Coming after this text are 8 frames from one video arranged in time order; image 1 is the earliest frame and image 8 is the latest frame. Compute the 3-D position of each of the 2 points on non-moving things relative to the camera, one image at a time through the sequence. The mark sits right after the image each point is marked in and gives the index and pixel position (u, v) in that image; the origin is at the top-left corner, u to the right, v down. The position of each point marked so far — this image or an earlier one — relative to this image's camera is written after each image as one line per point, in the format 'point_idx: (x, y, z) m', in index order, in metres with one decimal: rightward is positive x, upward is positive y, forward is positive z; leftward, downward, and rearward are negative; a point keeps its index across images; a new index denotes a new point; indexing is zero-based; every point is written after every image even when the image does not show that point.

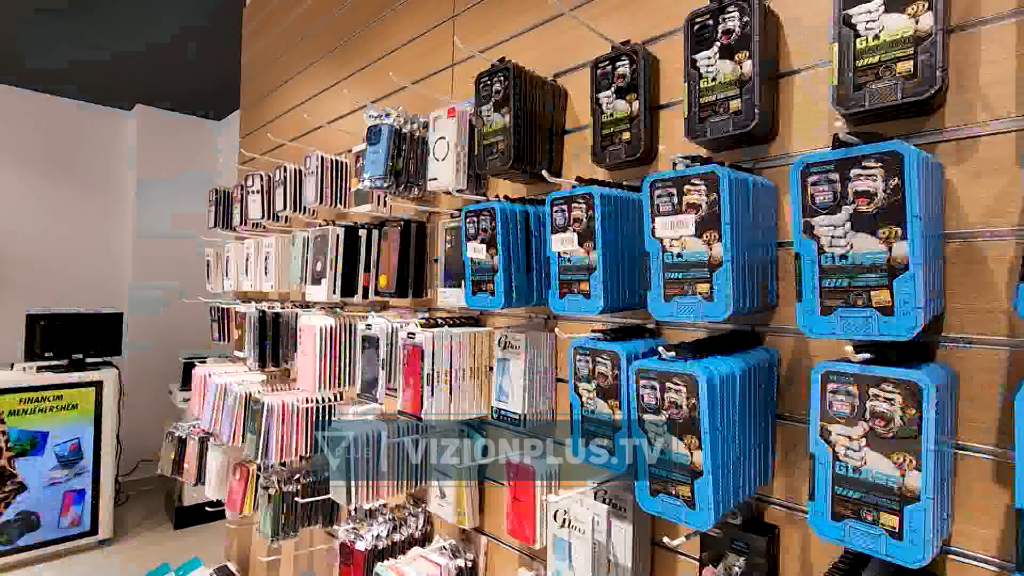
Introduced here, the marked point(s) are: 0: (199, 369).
0: (-2.0, -0.5, +3.0) m
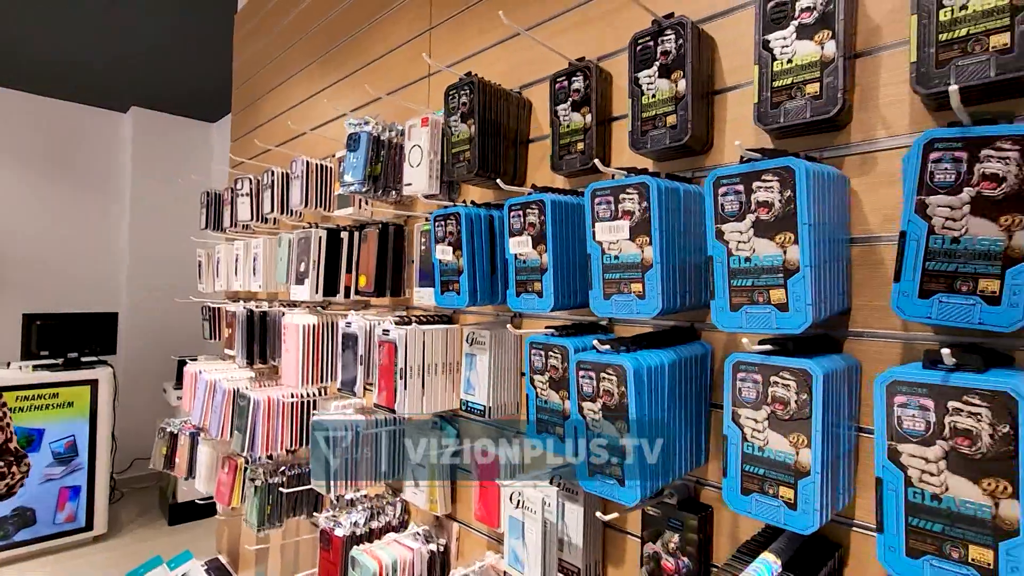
0: (-2.1, -0.5, +3.1) m
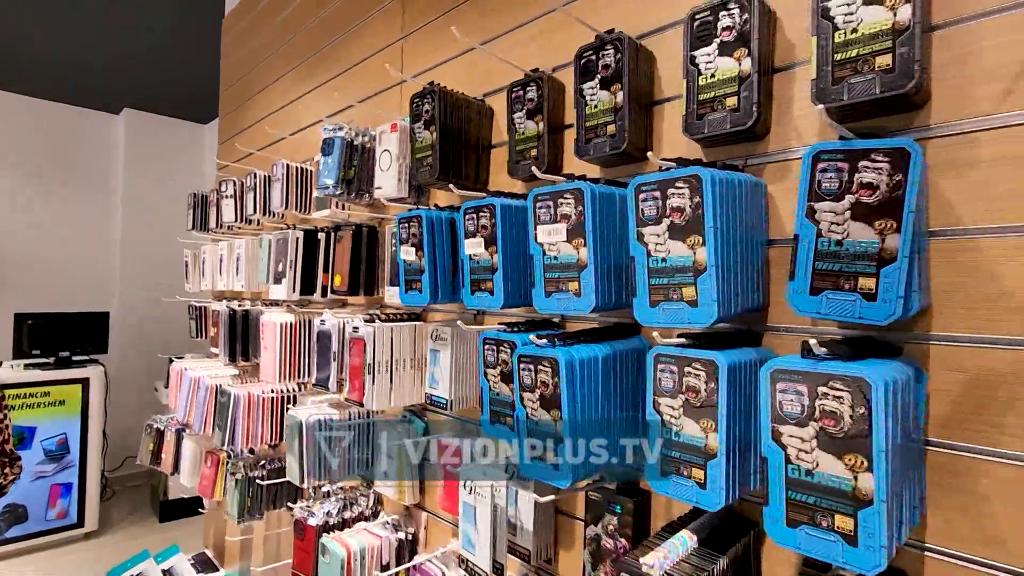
0: (-2.2, -0.5, +3.1) m
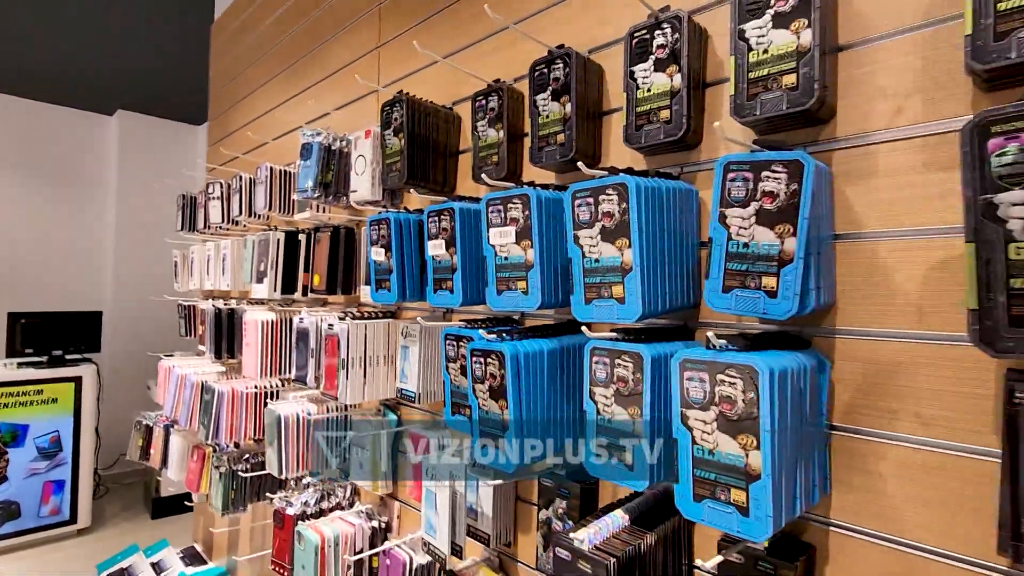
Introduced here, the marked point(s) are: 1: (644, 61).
0: (-2.4, -0.5, +3.2) m
1: (+0.3, +0.6, +1.2) m
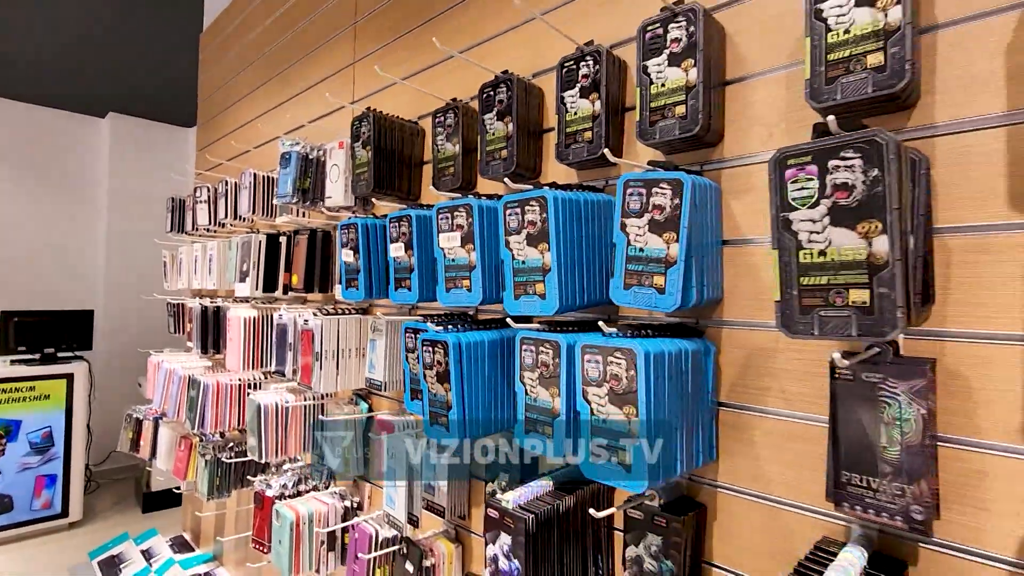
0: (-2.6, -0.5, +3.4) m
1: (+0.2, +0.6, +1.4) m
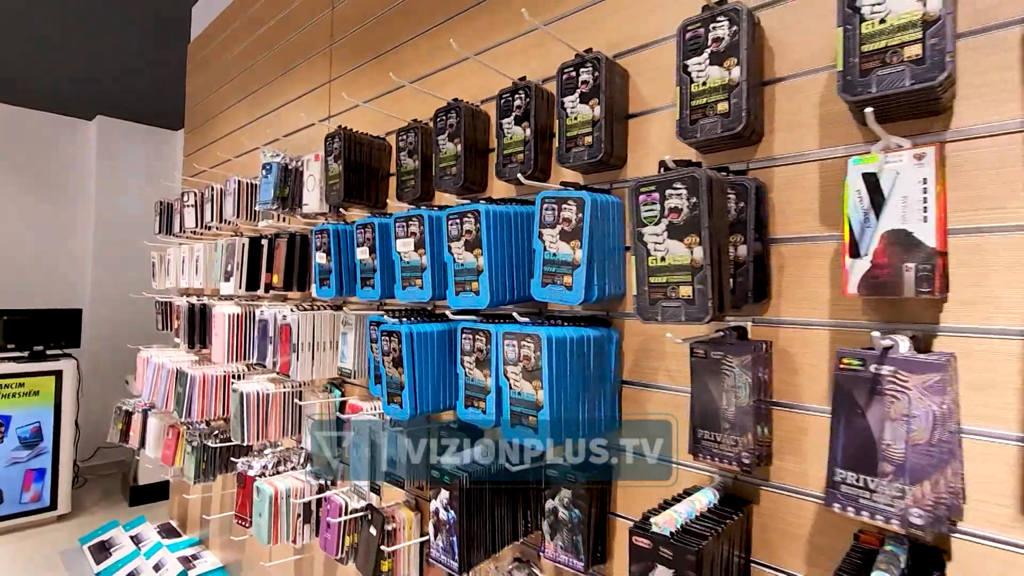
0: (-2.8, -0.5, +3.6) m
1: (0.0, +0.6, +1.7) m
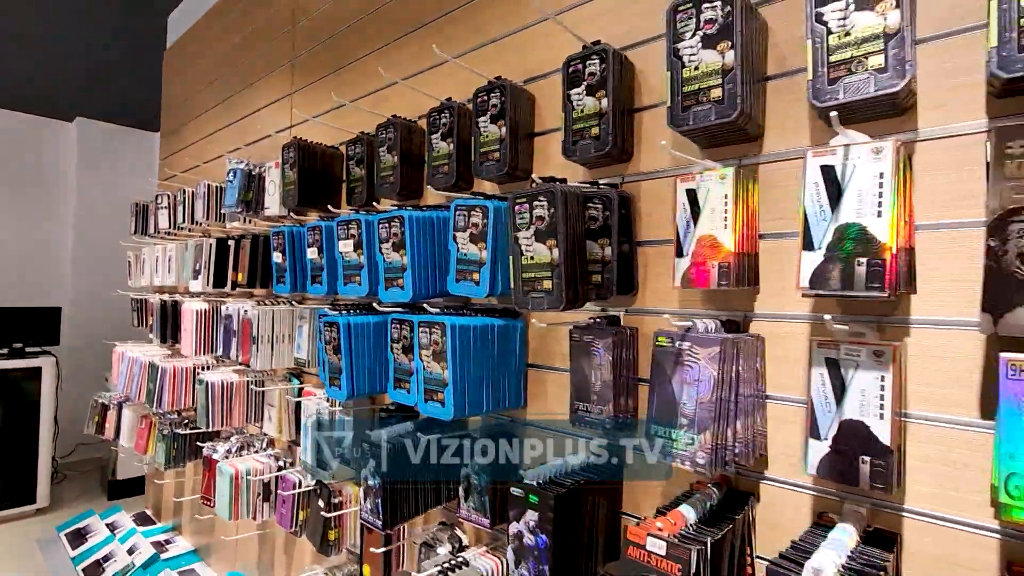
0: (-3.1, -0.5, +3.8) m
1: (-0.3, +0.6, +1.9) m
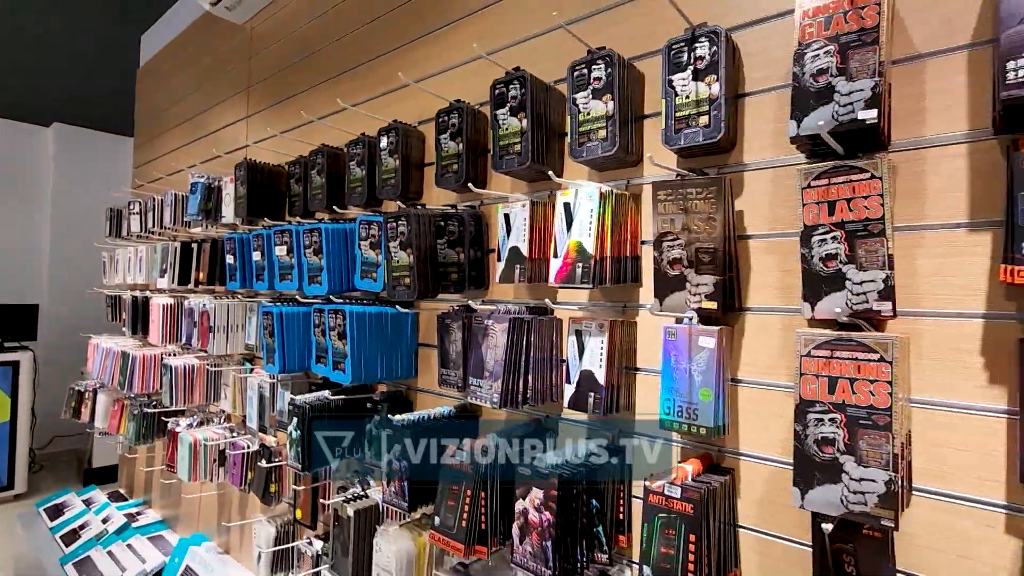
0: (-3.7, -0.5, +4.2) m
1: (-0.8, +0.6, +2.4) m
